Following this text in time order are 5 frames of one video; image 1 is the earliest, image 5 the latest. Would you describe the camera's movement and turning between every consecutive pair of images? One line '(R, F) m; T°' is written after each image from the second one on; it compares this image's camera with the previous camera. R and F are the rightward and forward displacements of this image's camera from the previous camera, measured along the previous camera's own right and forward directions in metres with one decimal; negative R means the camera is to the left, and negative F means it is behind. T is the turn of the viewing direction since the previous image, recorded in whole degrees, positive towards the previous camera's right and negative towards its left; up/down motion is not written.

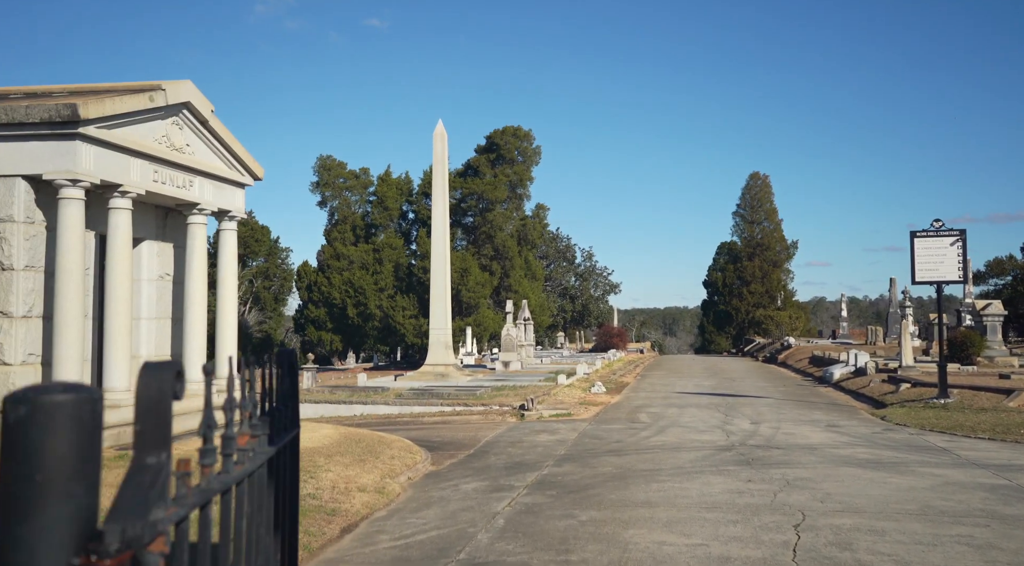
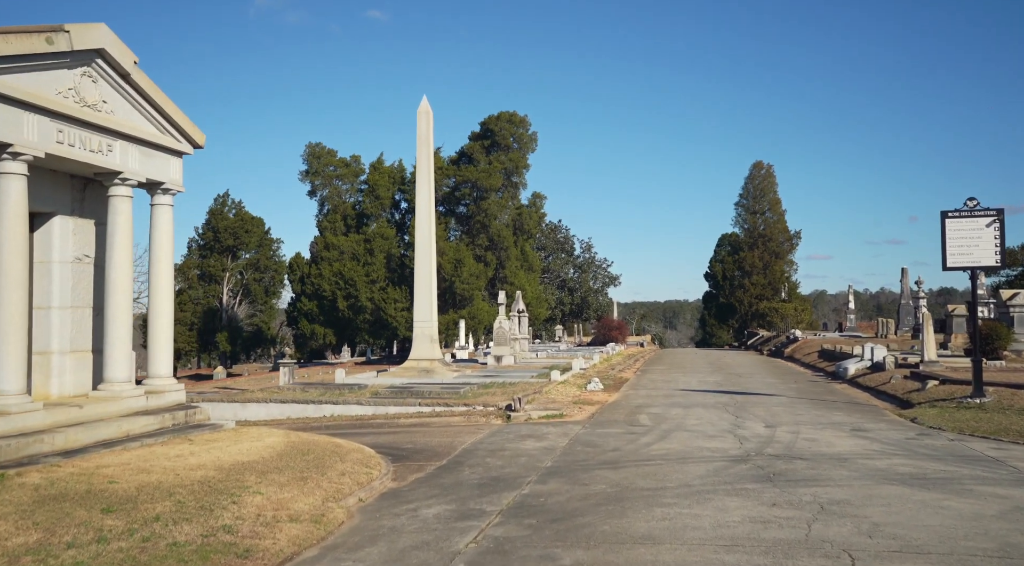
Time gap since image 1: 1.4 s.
(+0.3, +2.2) m; 0°
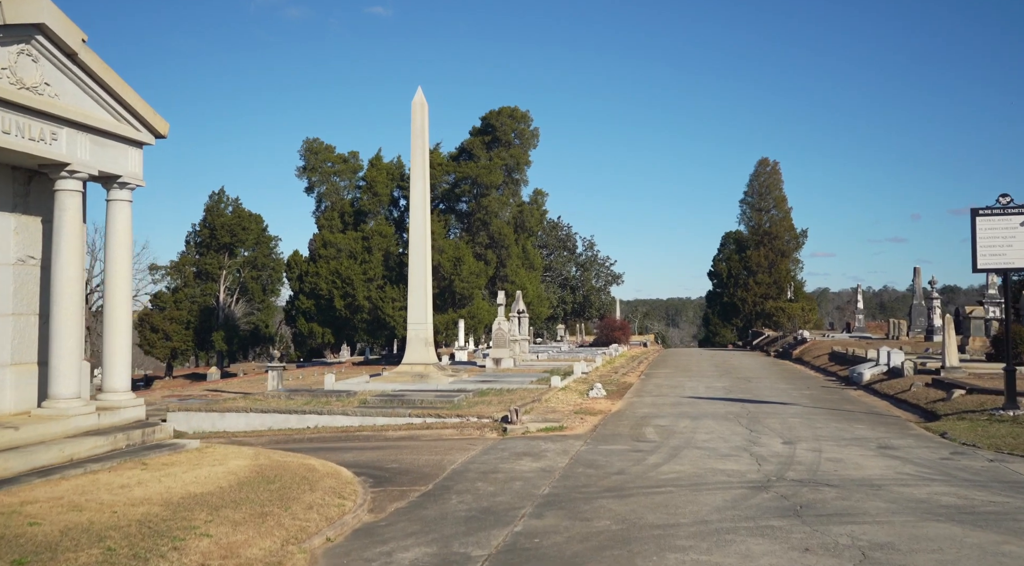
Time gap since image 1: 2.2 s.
(+0.1, +1.3) m; 0°
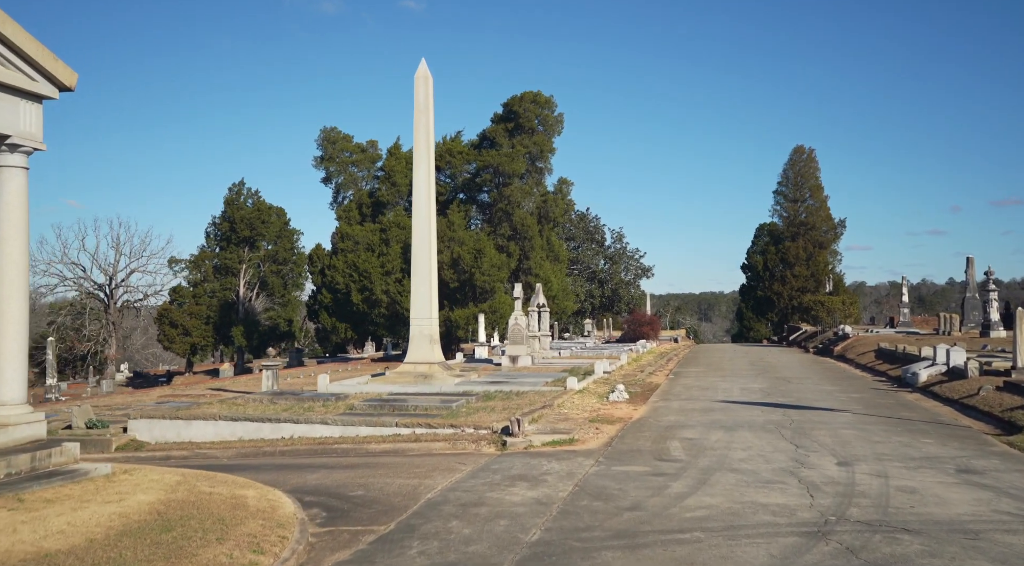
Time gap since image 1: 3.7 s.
(+0.5, +2.6) m; -2°
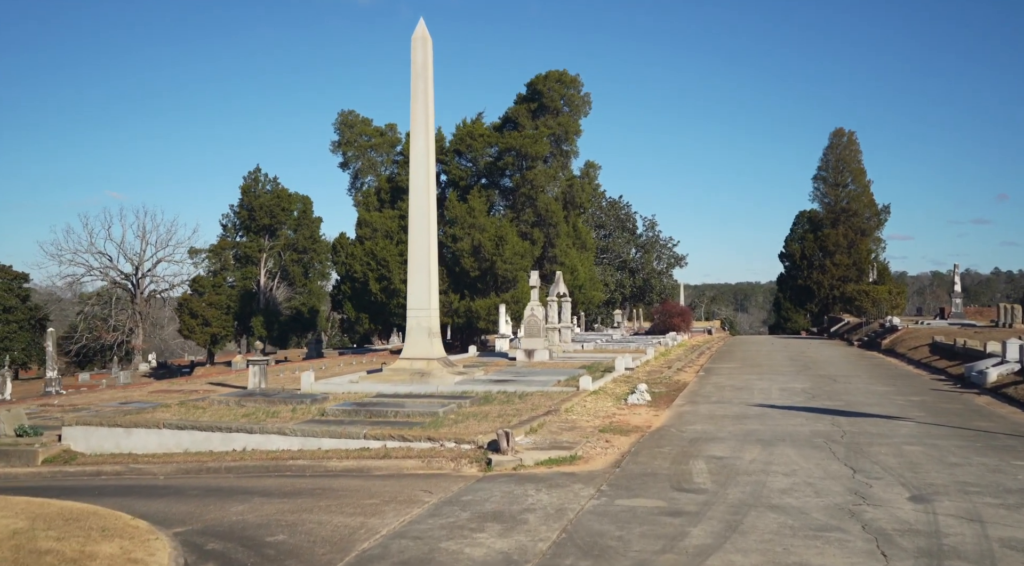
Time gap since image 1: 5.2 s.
(+0.7, +2.8) m; -2°
